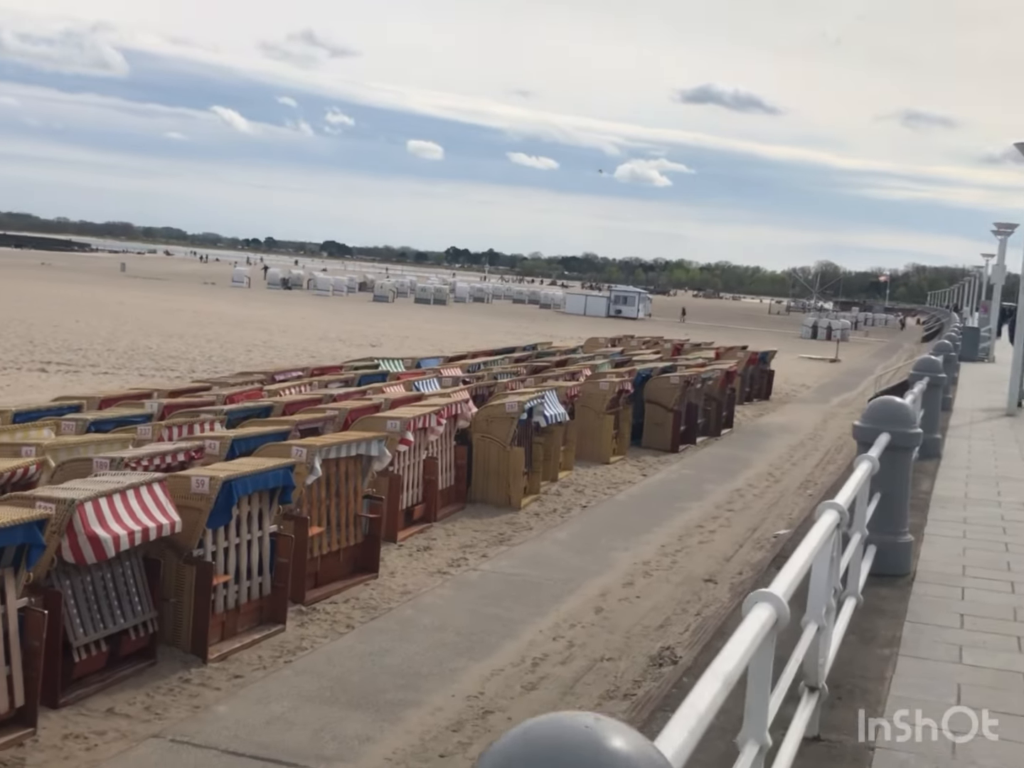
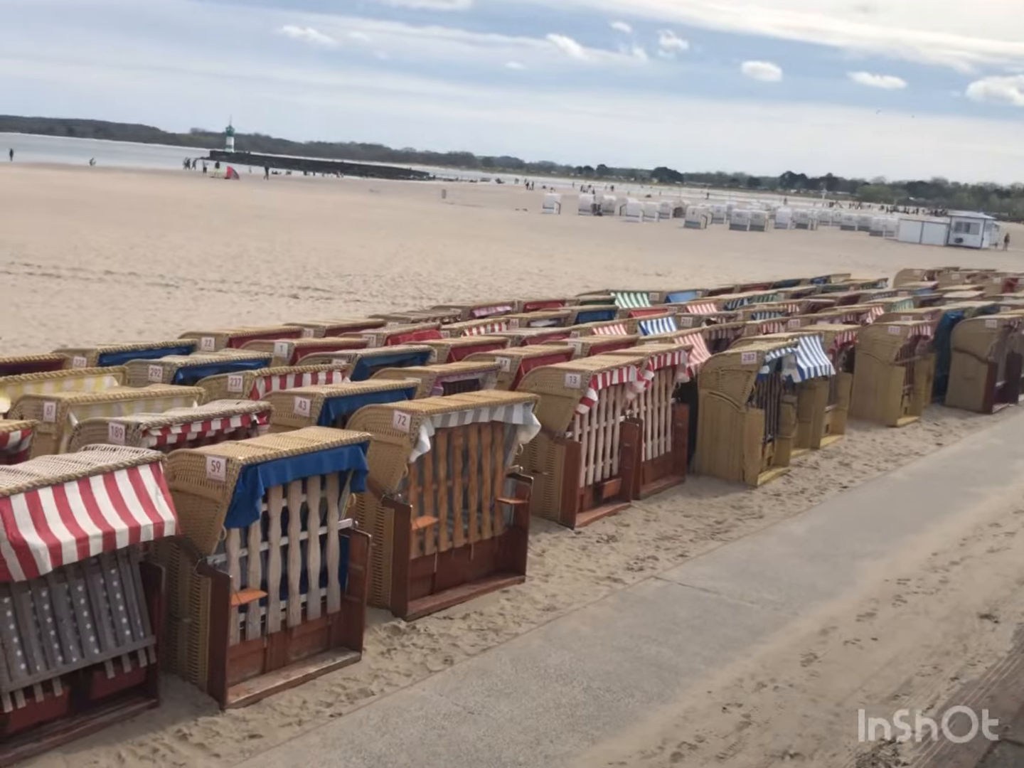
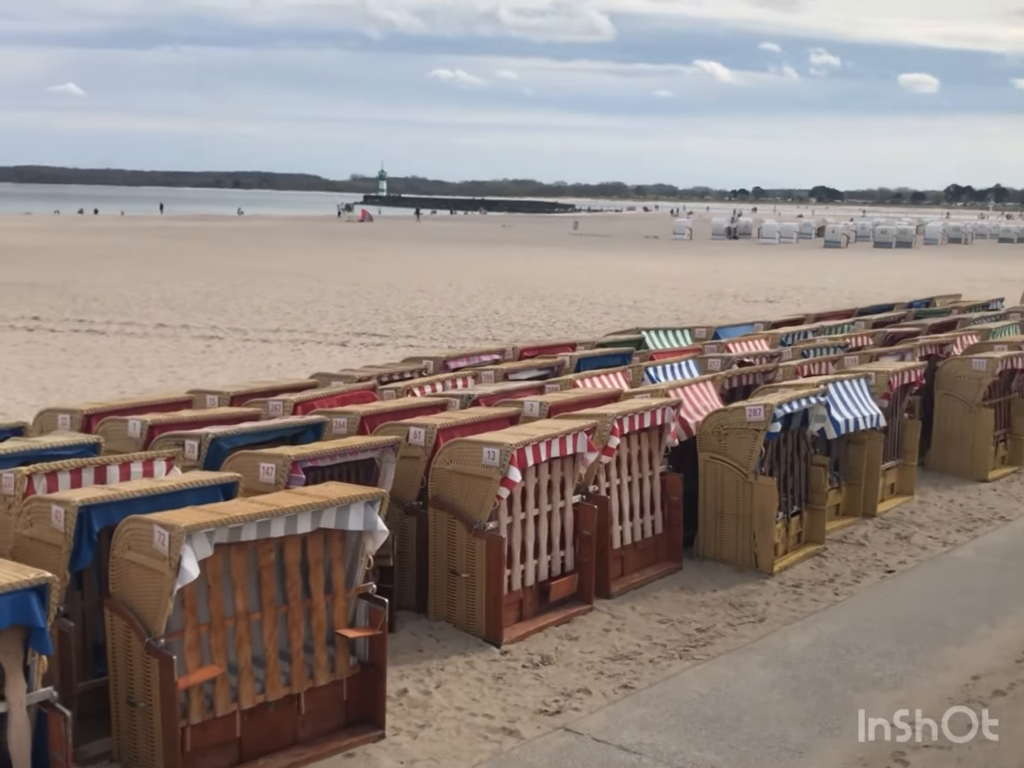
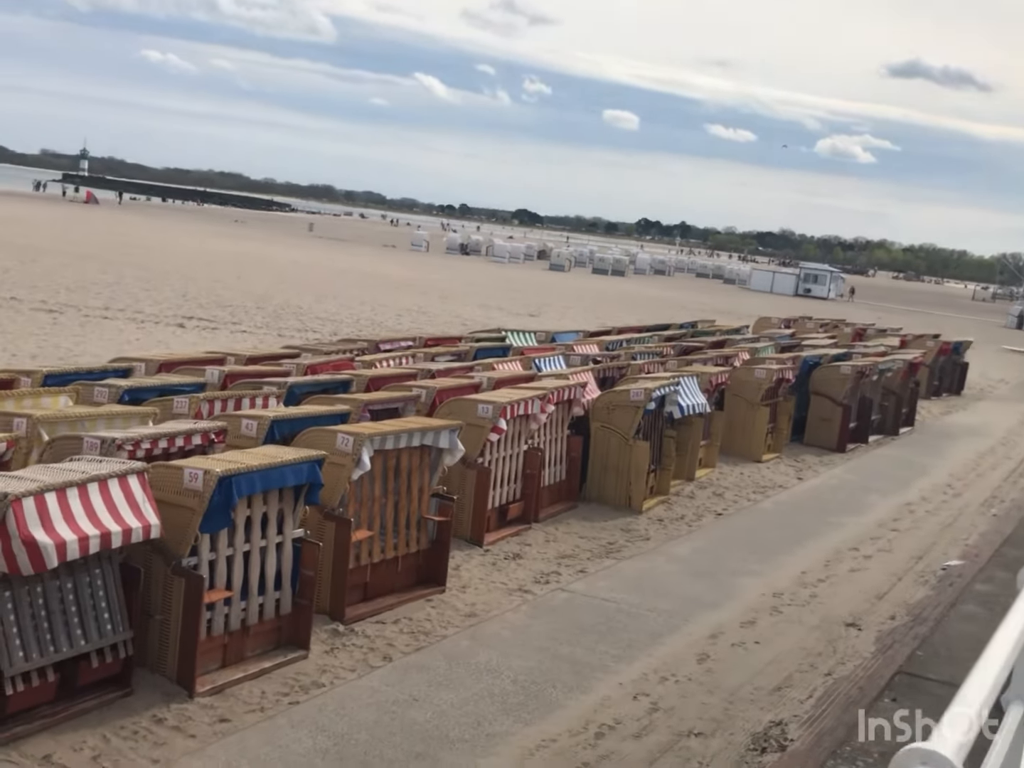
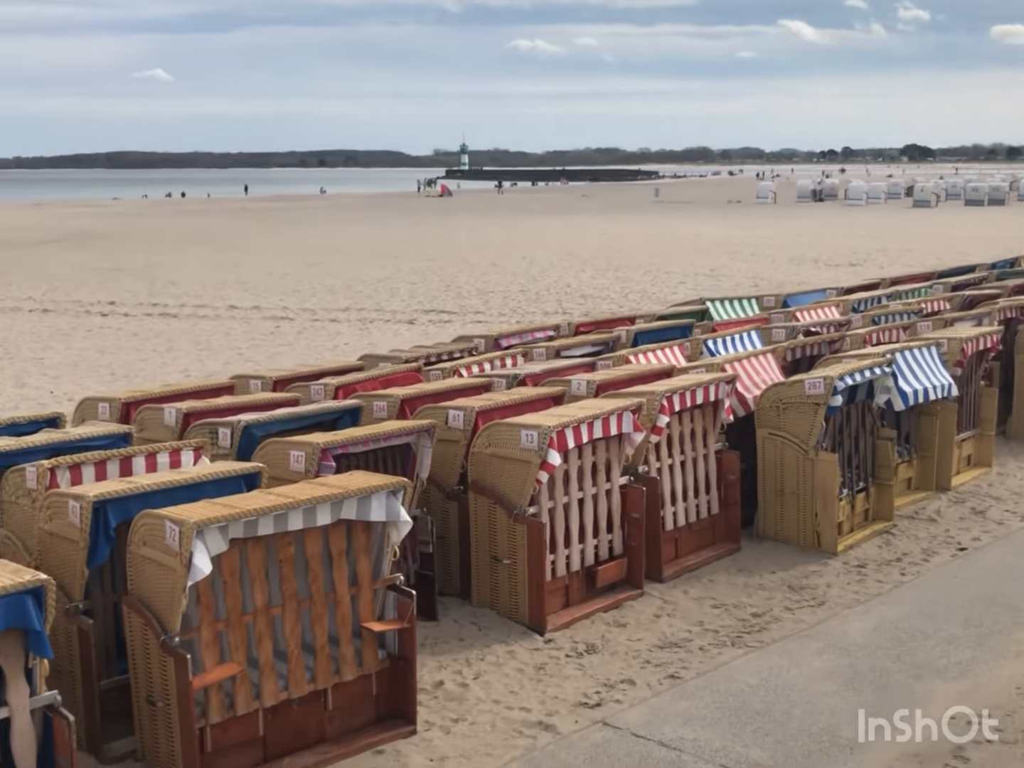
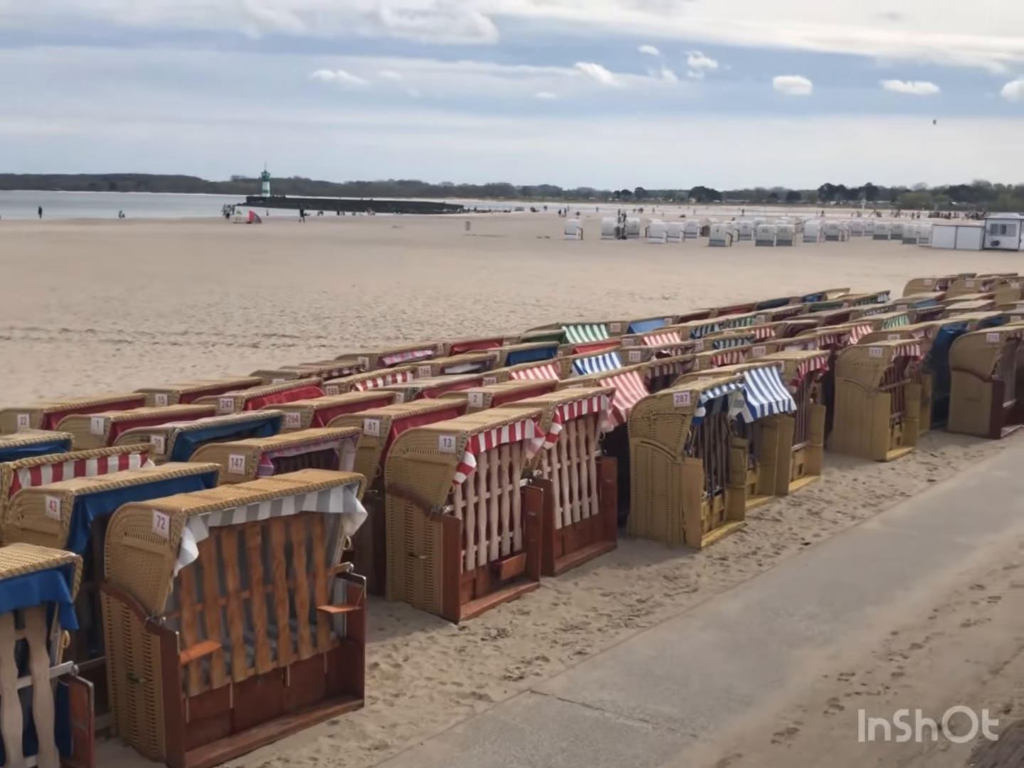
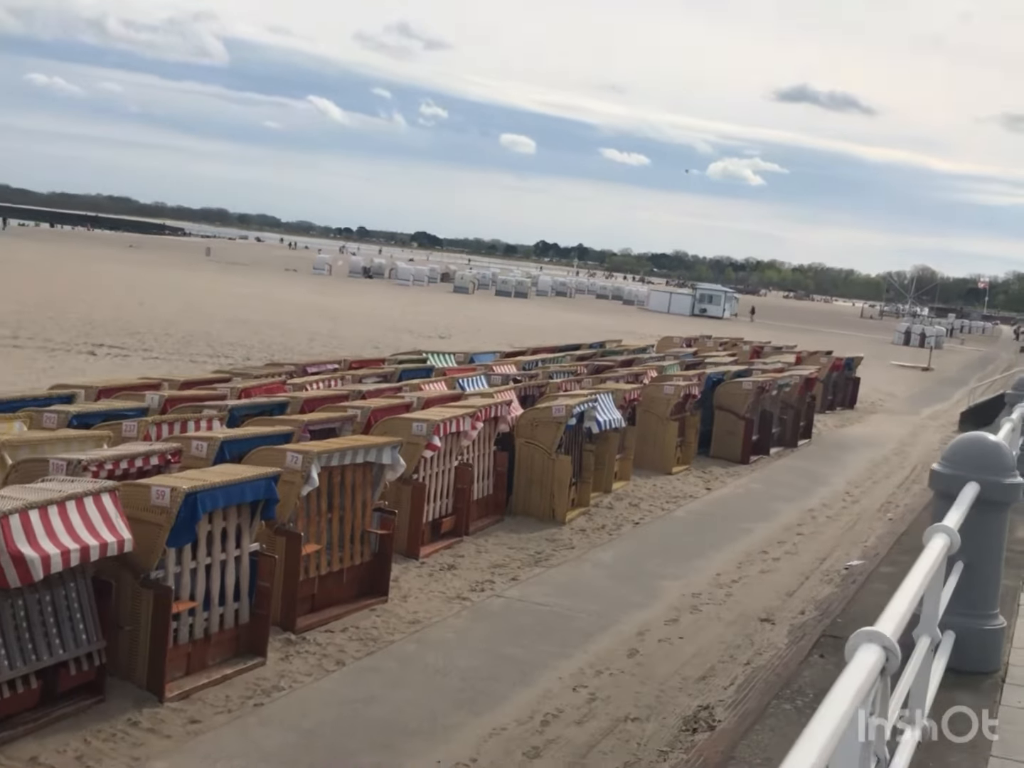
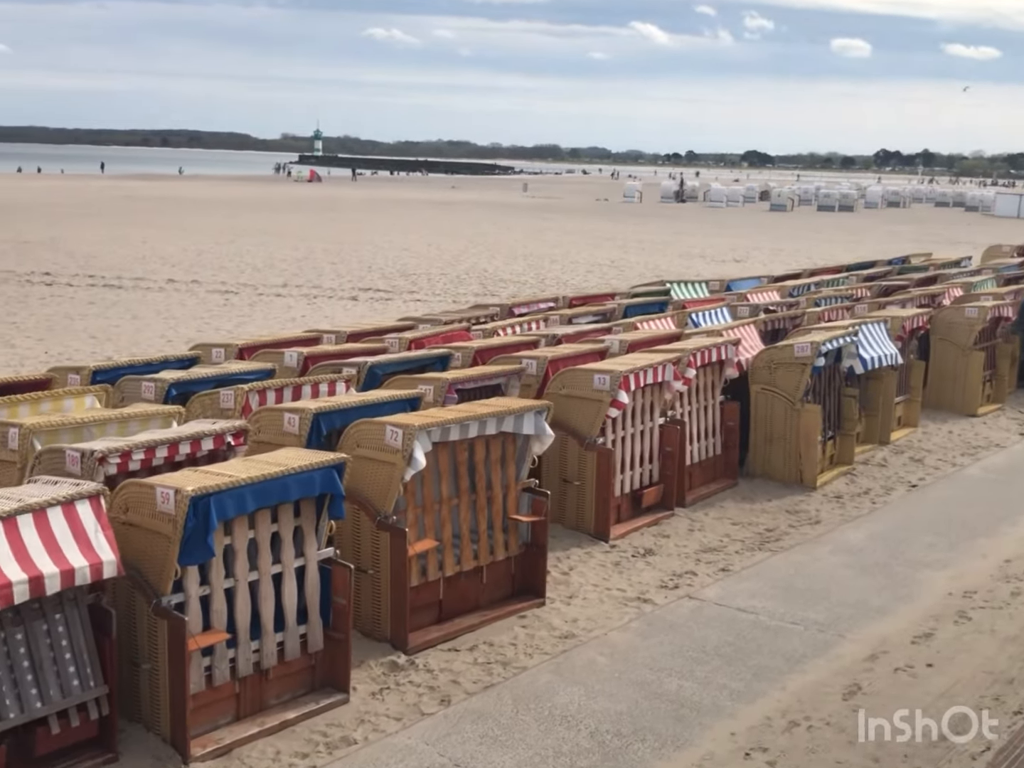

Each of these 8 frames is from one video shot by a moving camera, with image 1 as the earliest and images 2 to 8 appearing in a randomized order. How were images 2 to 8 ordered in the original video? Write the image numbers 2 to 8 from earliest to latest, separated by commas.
7, 4, 2, 8, 6, 3, 5
